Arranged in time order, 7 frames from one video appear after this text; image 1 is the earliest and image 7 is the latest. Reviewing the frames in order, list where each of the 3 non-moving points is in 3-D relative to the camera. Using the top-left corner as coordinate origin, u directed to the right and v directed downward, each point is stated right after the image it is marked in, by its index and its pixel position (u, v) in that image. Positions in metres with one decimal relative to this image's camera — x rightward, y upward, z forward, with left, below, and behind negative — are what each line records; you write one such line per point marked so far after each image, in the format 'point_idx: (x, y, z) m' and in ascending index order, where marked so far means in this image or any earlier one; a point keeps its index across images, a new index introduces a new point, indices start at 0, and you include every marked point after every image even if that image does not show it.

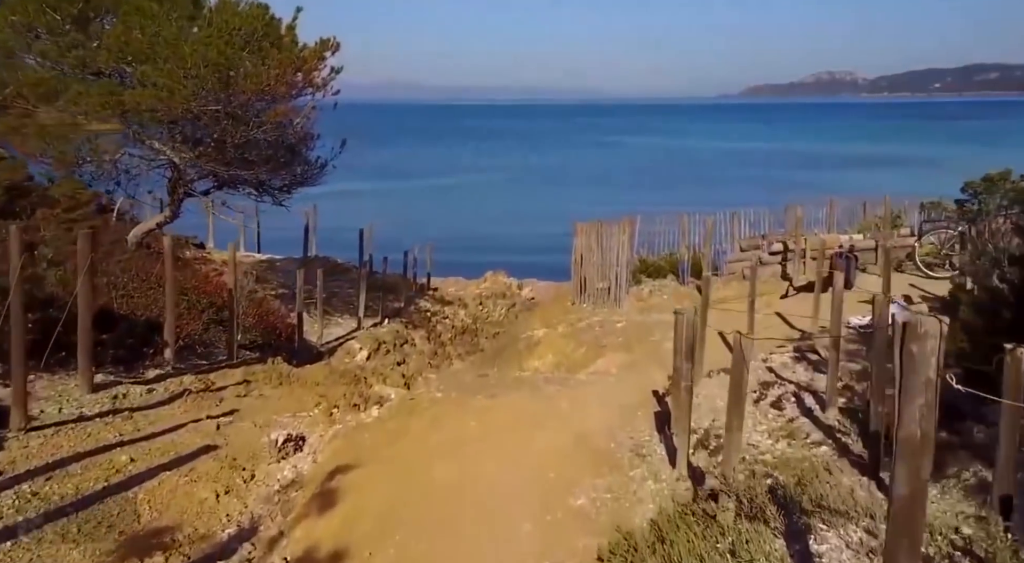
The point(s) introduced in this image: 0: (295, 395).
0: (-2.3, -1.2, +10.4) m
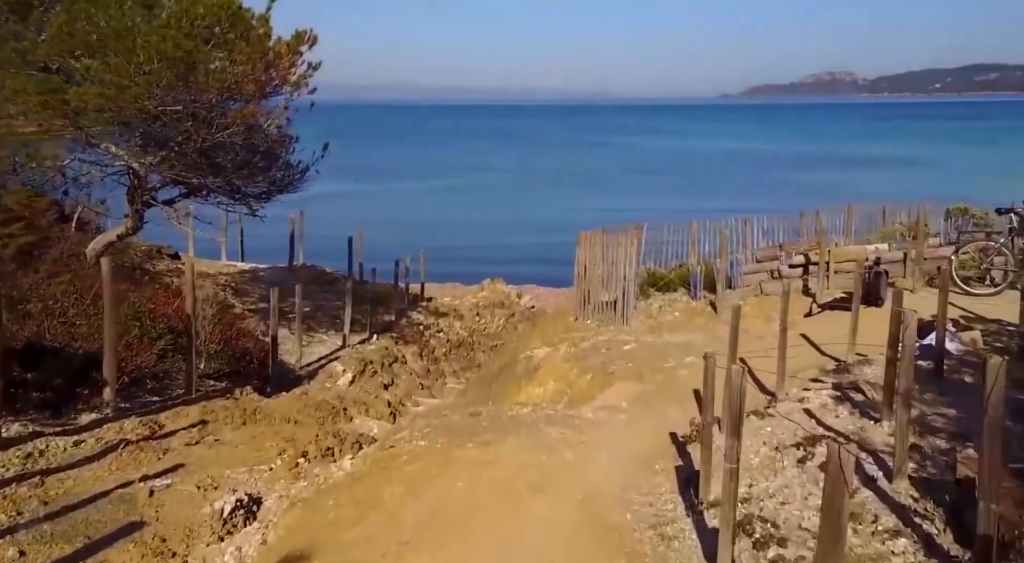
0: (-2.4, -1.5, +9.0) m
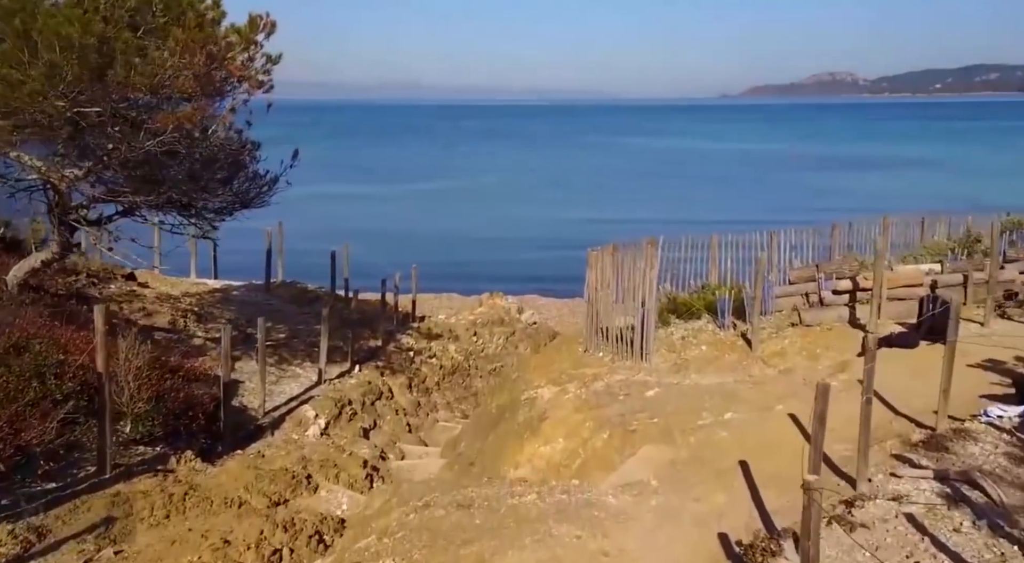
0: (-2.4, -1.9, +6.8) m
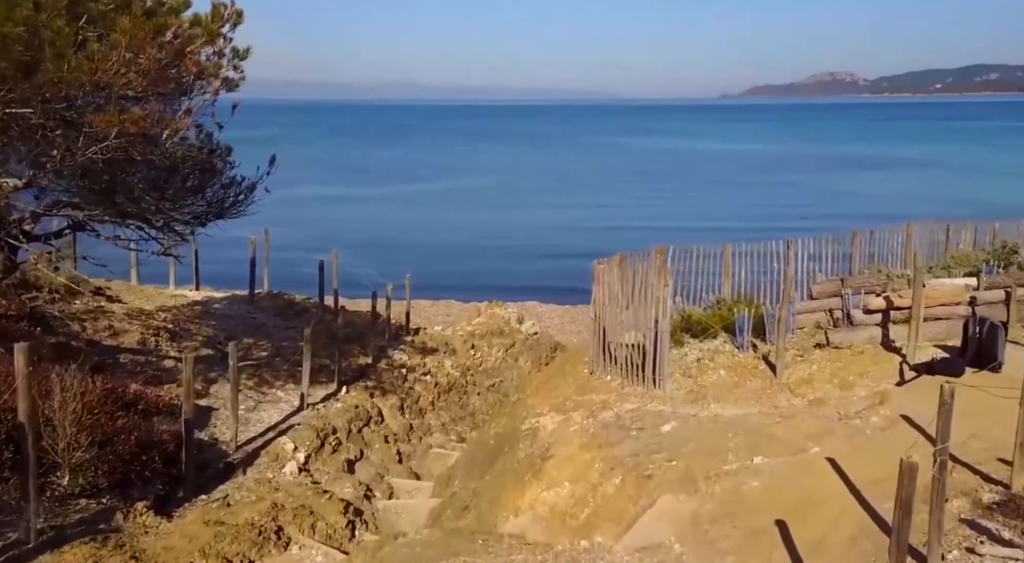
0: (-2.4, -2.1, +5.6) m
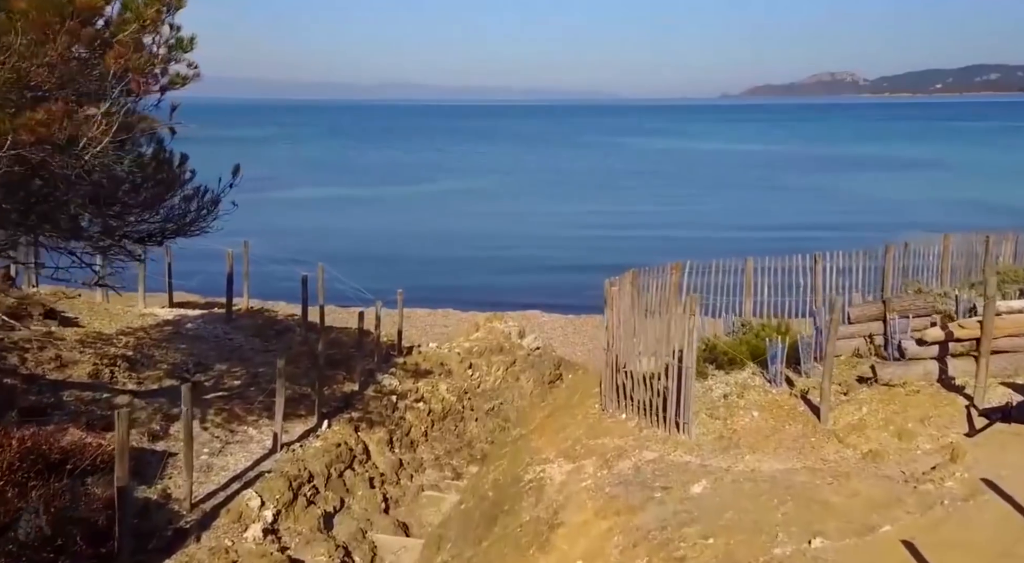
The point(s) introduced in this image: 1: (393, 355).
0: (-2.4, -2.4, +4.0) m
1: (-2.3, -1.4, +19.2) m
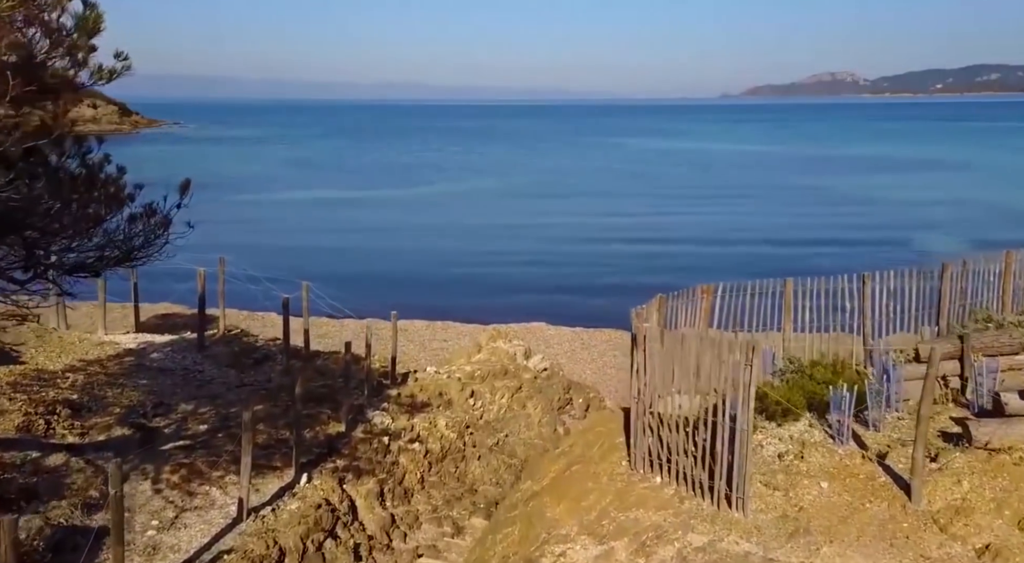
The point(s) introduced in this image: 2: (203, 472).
0: (-2.2, -2.8, +2.0) m
1: (-2.2, -1.8, +17.1) m
2: (-3.5, -2.2, +11.2) m
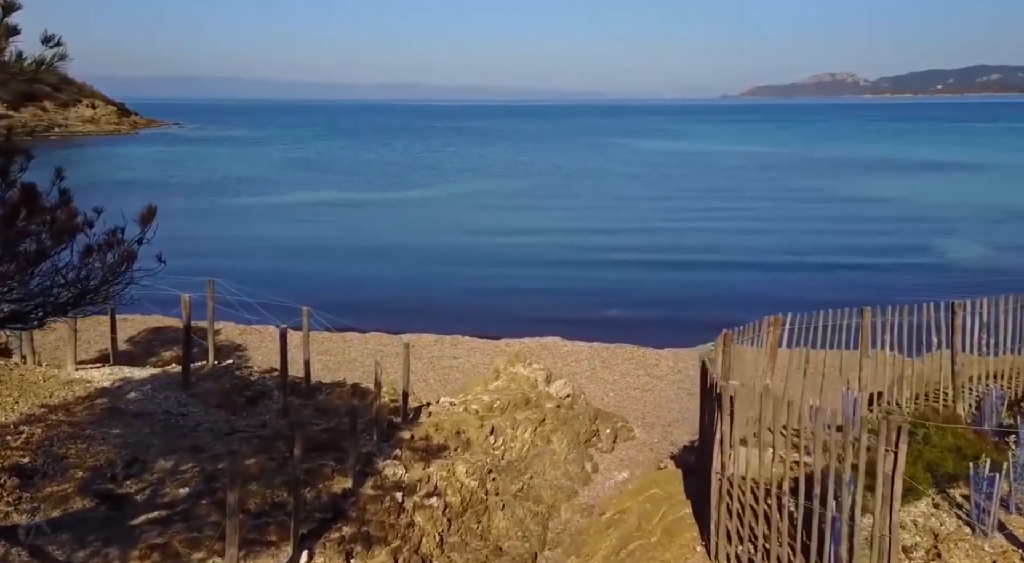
0: (-1.8, -3.2, -0.1) m
1: (-1.8, -2.2, +15.1) m
2: (-3.1, -2.6, +9.1) m
